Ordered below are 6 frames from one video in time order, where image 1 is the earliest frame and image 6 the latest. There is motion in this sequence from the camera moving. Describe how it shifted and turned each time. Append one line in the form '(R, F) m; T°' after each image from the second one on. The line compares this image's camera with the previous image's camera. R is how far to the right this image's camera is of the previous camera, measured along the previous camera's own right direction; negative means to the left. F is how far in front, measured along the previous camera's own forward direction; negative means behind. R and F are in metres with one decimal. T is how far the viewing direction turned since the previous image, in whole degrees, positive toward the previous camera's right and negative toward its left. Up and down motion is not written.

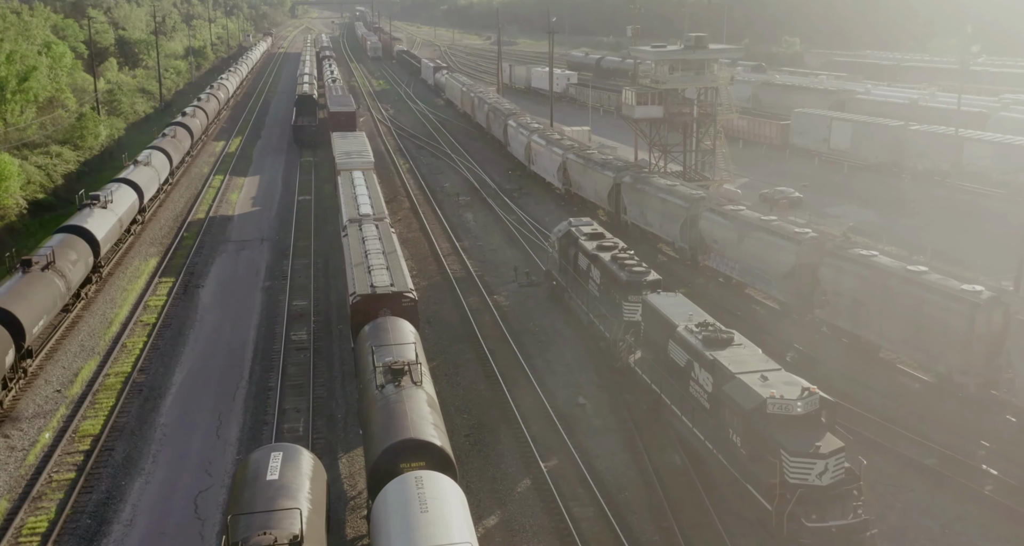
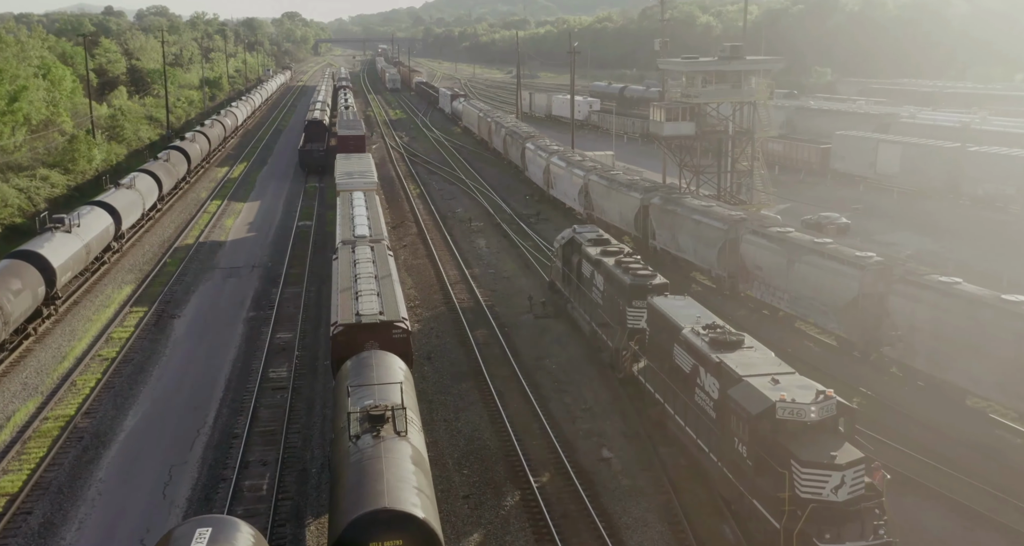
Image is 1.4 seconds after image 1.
(+0.2, +4.0) m; -1°
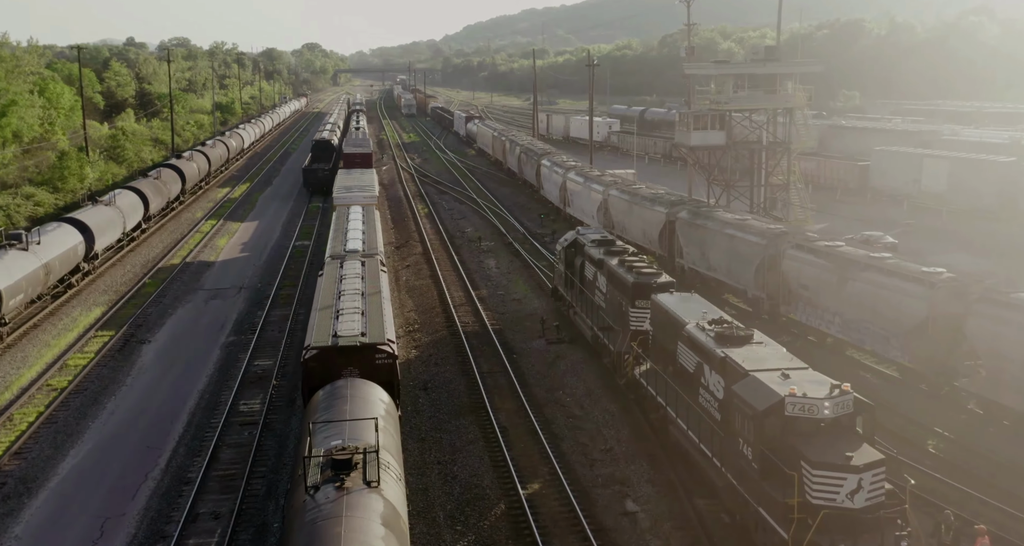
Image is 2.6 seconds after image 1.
(+0.3, +3.3) m; -1°
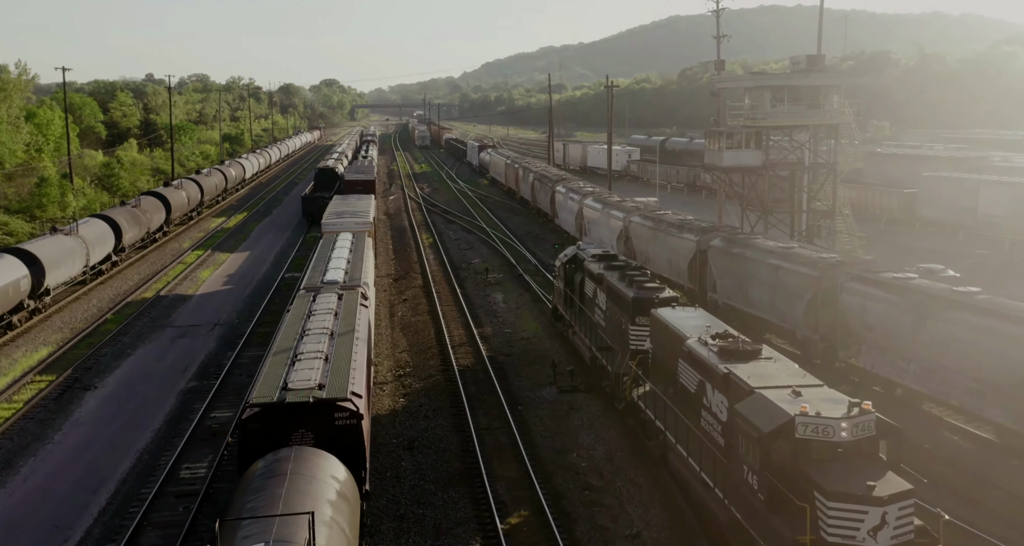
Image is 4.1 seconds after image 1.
(+0.3, +3.9) m; -1°
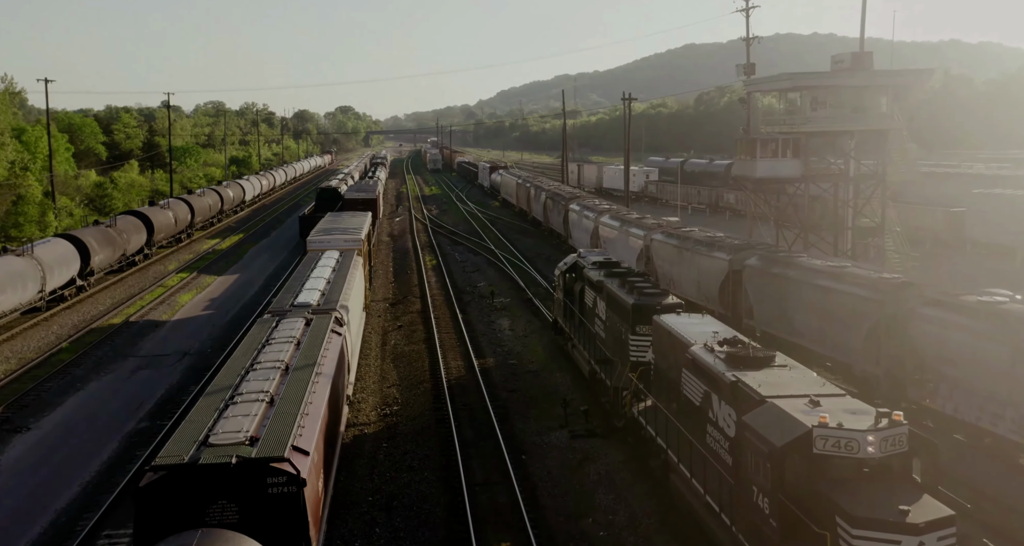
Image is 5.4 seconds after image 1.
(+0.2, +3.4) m; -1°
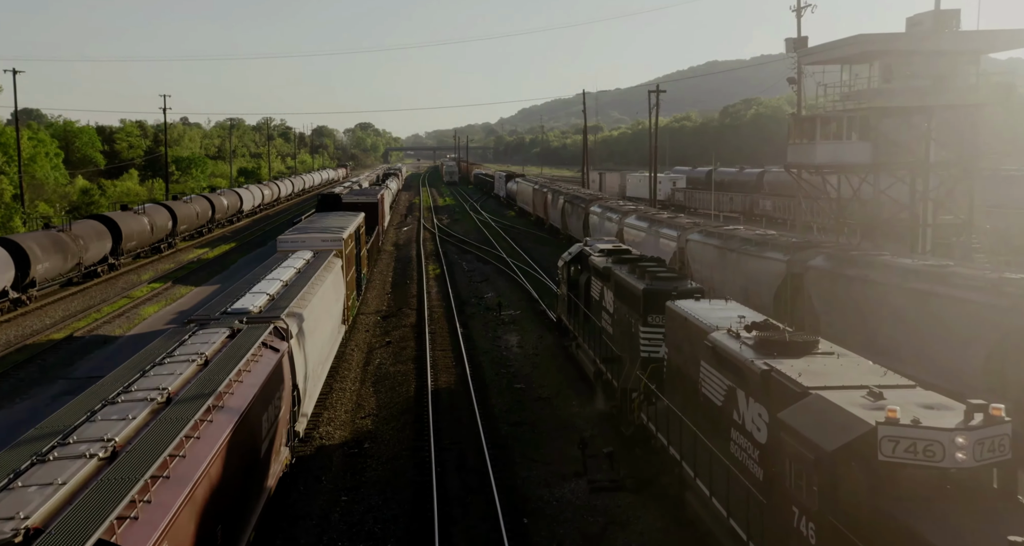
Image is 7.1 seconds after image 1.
(+0.3, +4.5) m; -1°
